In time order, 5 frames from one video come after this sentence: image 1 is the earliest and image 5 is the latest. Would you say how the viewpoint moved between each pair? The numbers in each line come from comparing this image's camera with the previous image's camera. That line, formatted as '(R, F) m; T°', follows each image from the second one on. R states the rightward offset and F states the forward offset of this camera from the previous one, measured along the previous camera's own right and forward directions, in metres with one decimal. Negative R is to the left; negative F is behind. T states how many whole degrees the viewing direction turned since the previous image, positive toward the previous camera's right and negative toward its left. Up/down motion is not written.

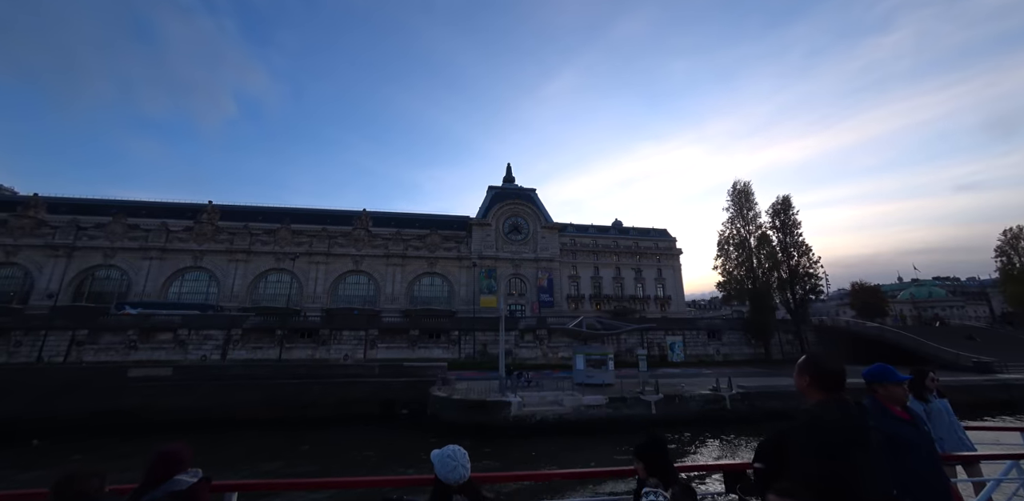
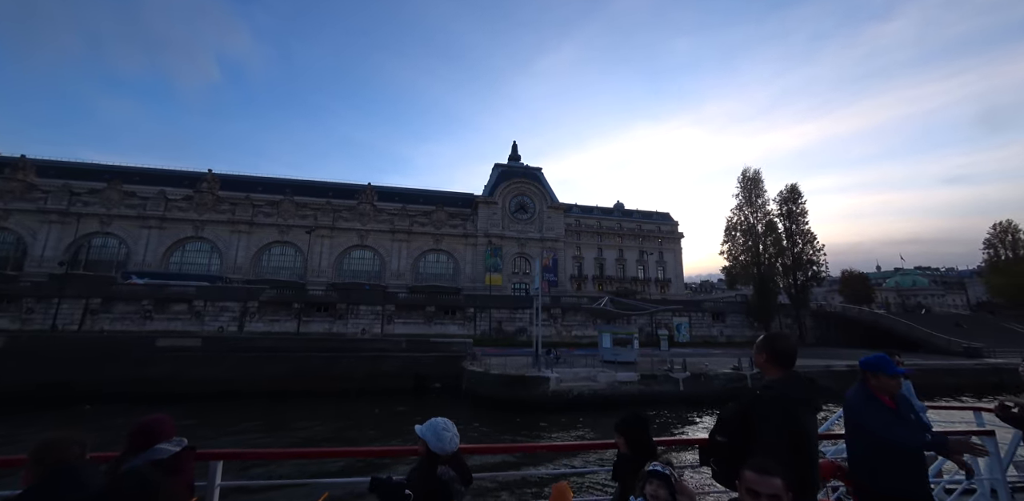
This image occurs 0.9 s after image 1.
(-2.2, -0.3) m; +2°
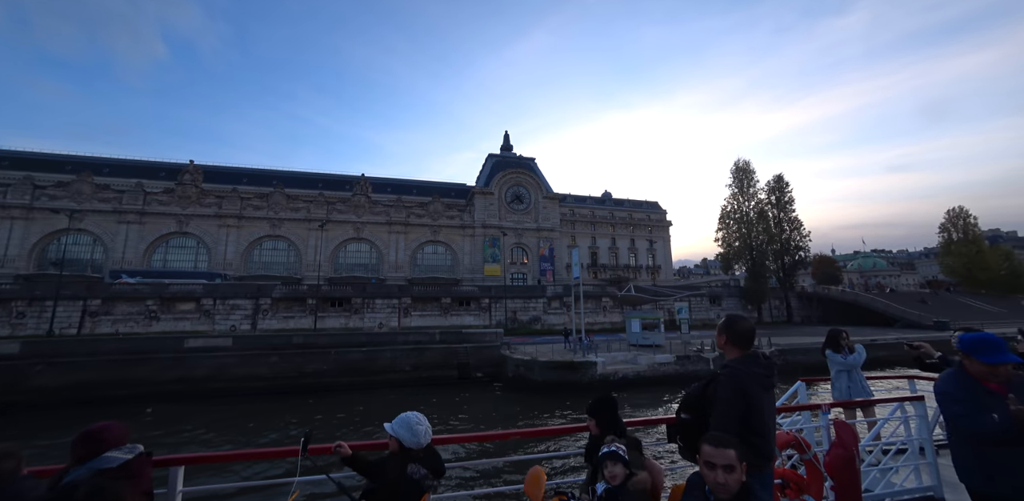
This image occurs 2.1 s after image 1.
(-3.3, -0.4) m; +5°
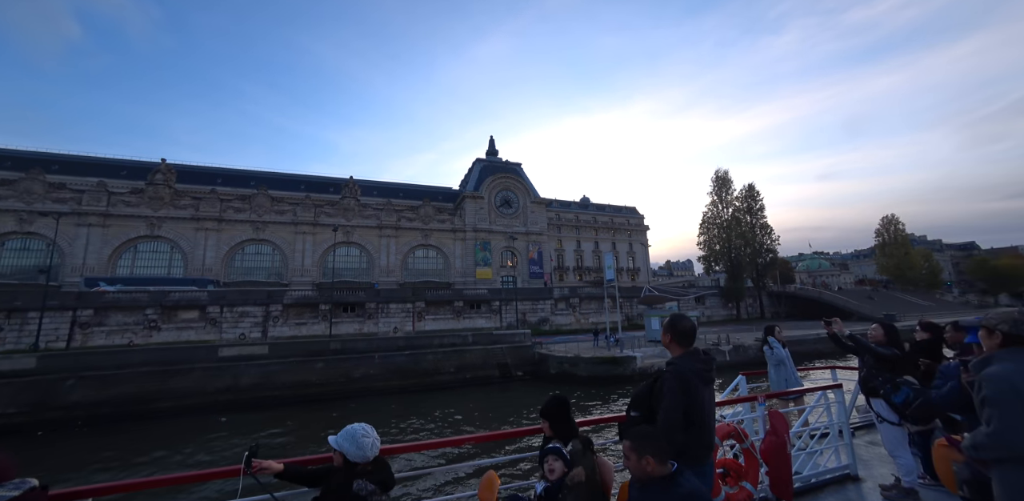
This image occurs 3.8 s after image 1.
(-4.3, -0.6) m; +7°
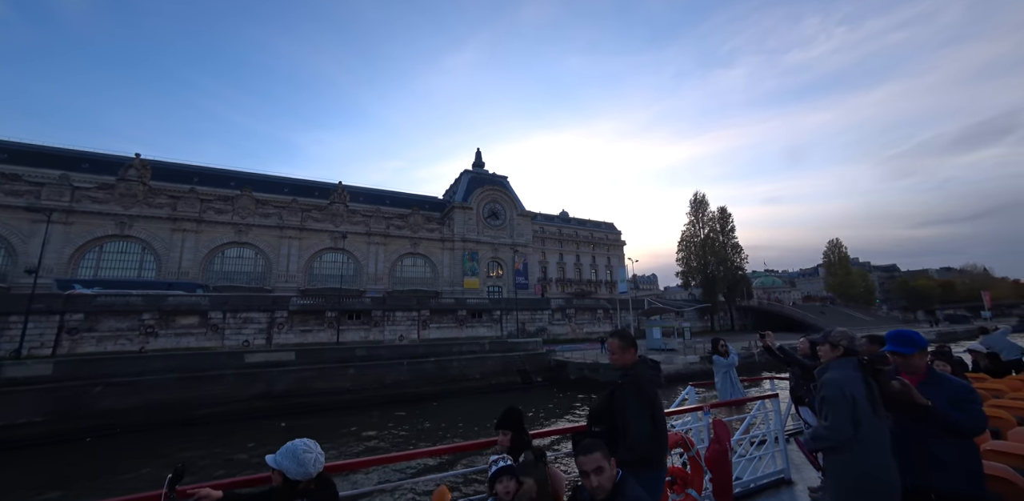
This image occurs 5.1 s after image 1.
(-3.5, -0.7) m; +6°
